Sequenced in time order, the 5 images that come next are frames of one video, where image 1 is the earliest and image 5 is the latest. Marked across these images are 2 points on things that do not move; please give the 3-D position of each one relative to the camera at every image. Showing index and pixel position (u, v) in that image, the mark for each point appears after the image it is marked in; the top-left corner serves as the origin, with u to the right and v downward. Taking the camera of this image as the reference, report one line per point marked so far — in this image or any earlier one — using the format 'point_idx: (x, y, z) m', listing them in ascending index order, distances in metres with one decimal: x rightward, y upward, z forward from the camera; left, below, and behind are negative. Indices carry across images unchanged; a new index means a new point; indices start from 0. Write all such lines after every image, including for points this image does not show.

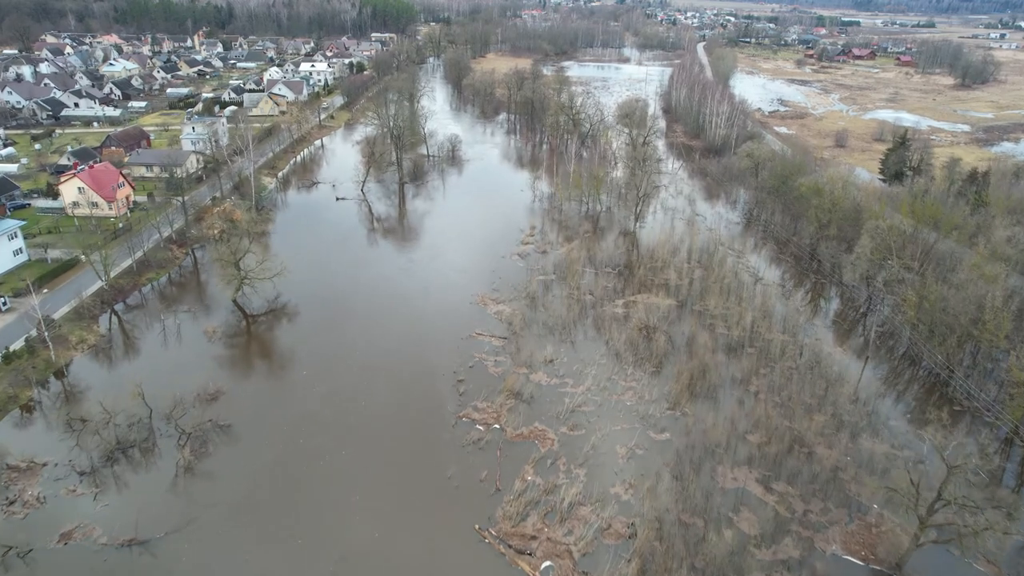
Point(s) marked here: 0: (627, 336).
0: (+3.4, -1.4, +18.4) m
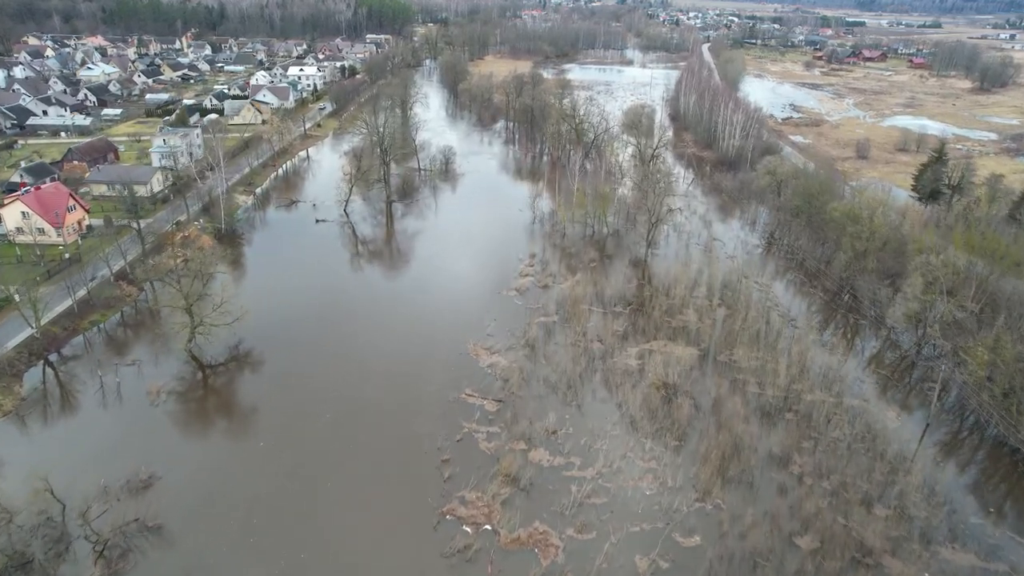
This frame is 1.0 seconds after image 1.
0: (+3.3, -2.8, +15.6) m
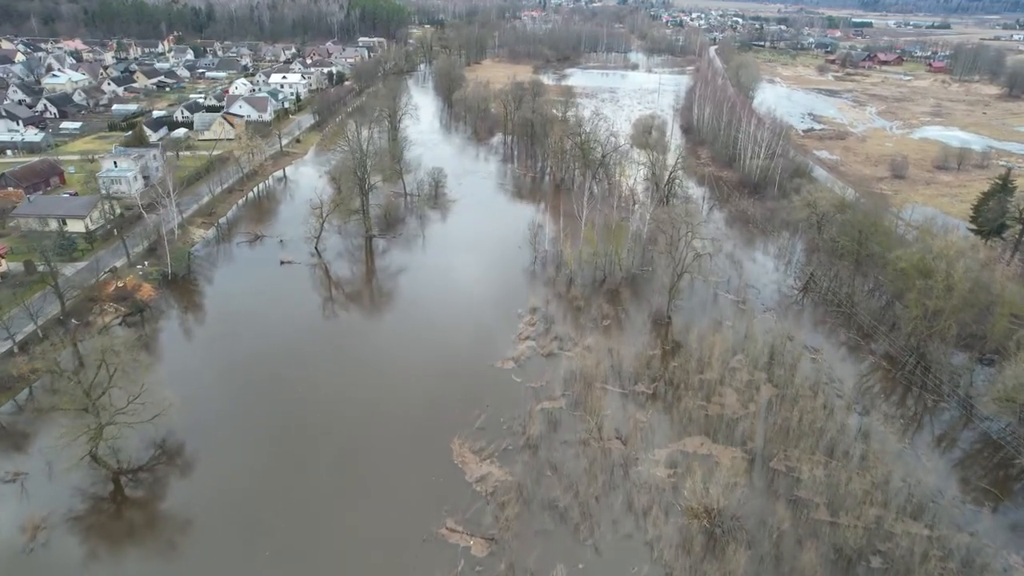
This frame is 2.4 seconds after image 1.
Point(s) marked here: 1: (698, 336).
0: (+3.2, -4.7, +11.8) m
1: (+5.5, -1.4, +18.3) m
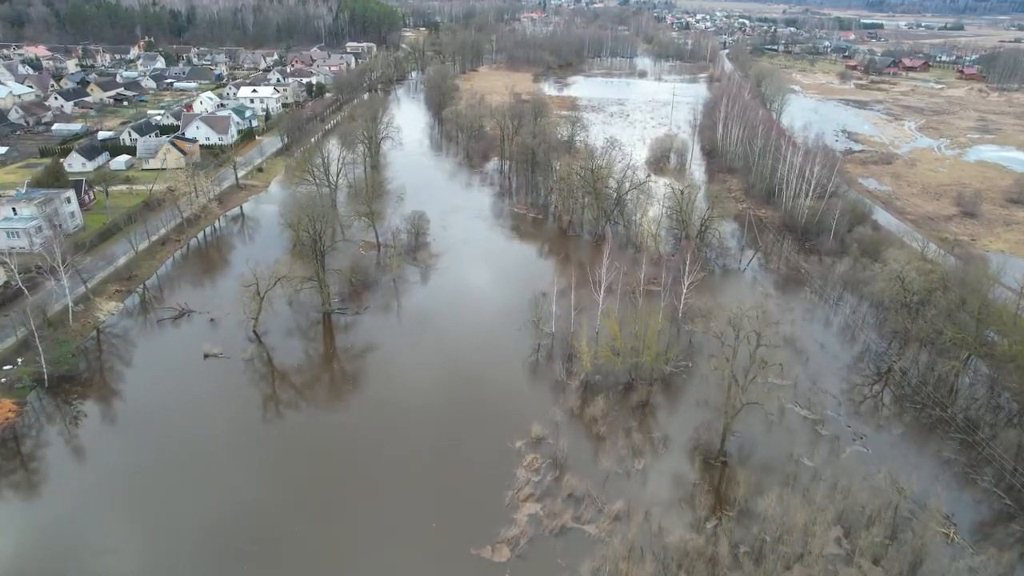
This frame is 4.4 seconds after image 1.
0: (+3.1, -7.5, +6.3) m
1: (+5.4, -4.3, +12.7) m
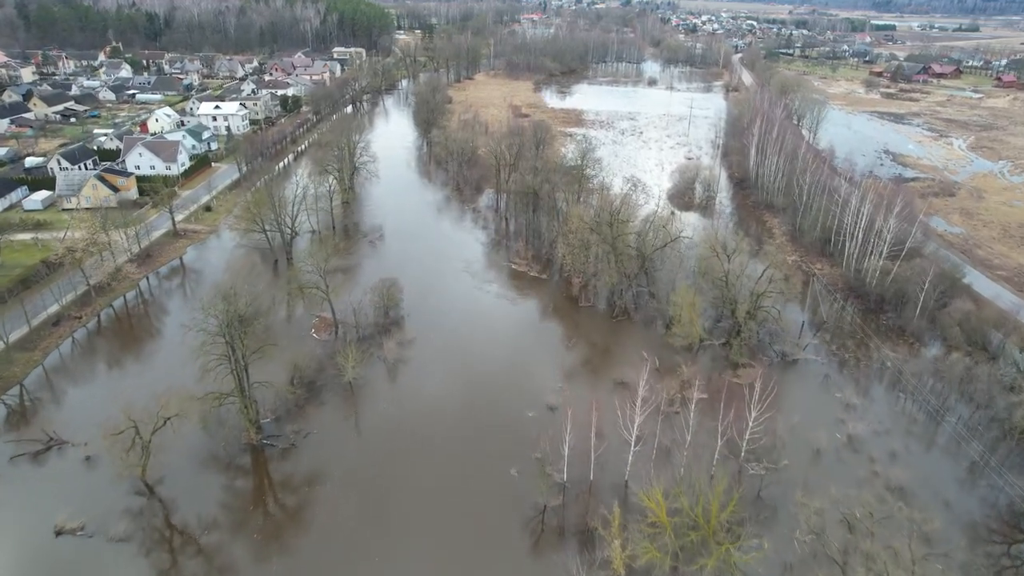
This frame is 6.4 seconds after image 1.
0: (+3.0, -10.3, +0.7) m
1: (+5.3, -7.1, +7.2) m
